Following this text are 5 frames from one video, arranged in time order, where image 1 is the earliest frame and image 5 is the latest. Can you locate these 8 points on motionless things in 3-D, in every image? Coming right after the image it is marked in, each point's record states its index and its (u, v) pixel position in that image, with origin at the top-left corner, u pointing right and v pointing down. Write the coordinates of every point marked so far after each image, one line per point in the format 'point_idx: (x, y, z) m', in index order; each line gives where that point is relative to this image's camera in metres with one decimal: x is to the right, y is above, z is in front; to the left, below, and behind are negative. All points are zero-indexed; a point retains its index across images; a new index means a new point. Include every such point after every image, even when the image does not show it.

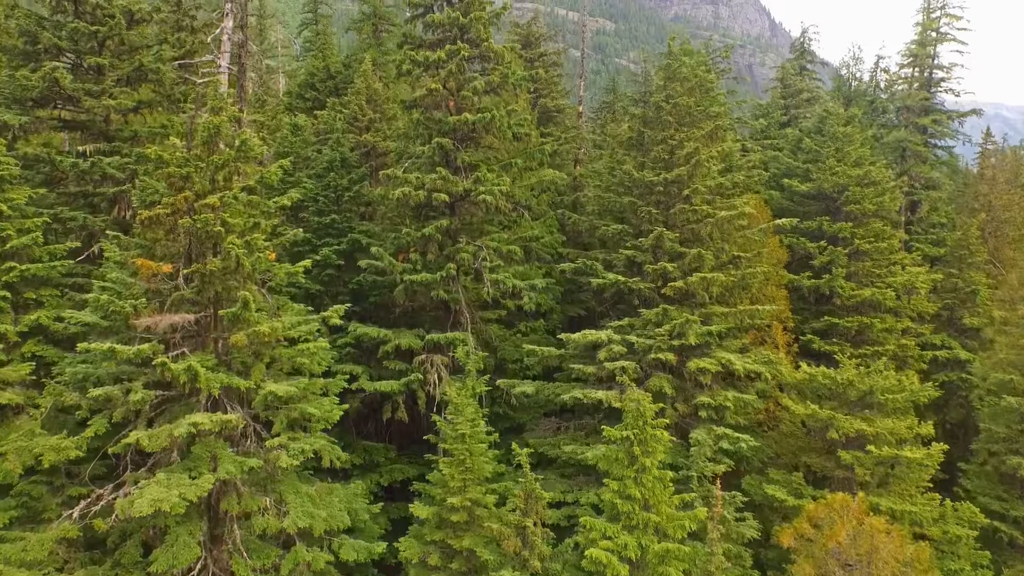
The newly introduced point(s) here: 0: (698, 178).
0: (+2.8, +1.6, +14.0) m
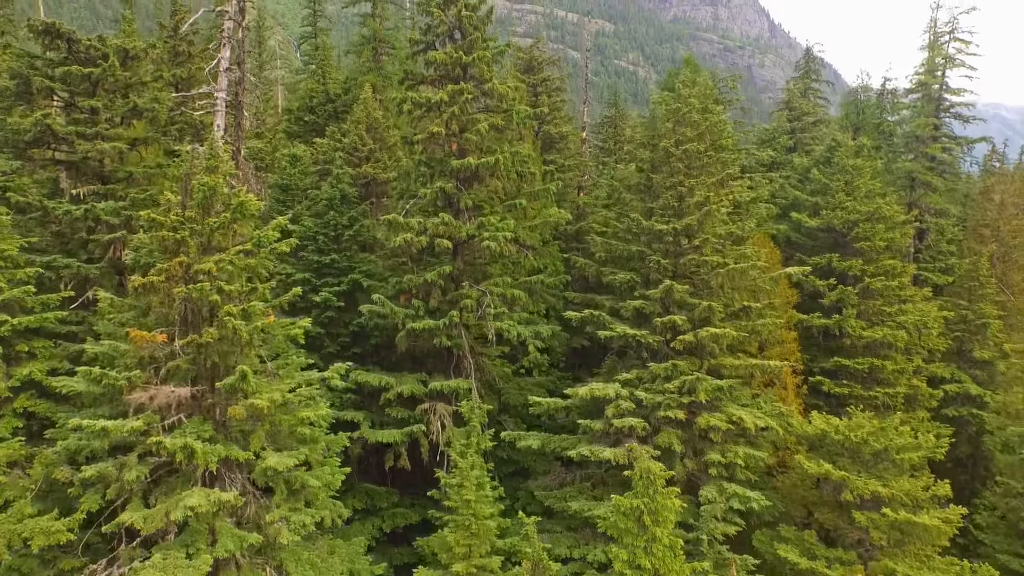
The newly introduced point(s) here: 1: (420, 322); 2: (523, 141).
0: (+2.9, +0.9, +13.6) m
1: (-1.5, -0.5, +14.7) m
2: (+0.2, +2.6, +16.7) m
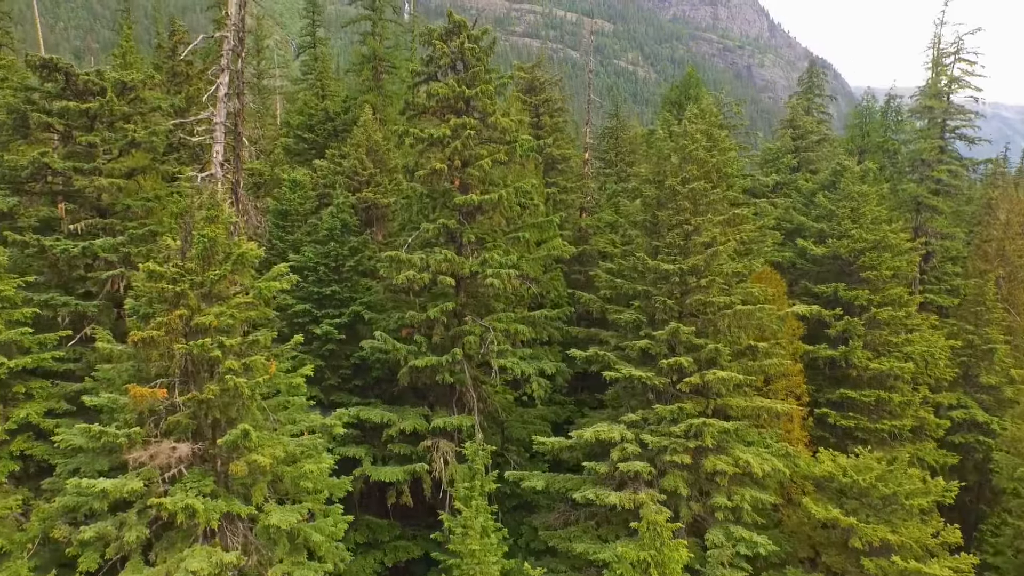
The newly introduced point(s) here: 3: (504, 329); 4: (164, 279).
0: (+2.9, +0.3, +13.4) m
1: (-1.4, -1.1, +14.5) m
2: (+0.3, +2.0, +16.5) m
3: (-0.1, -0.7, +15.1) m
4: (-3.8, +0.1, +10.2) m
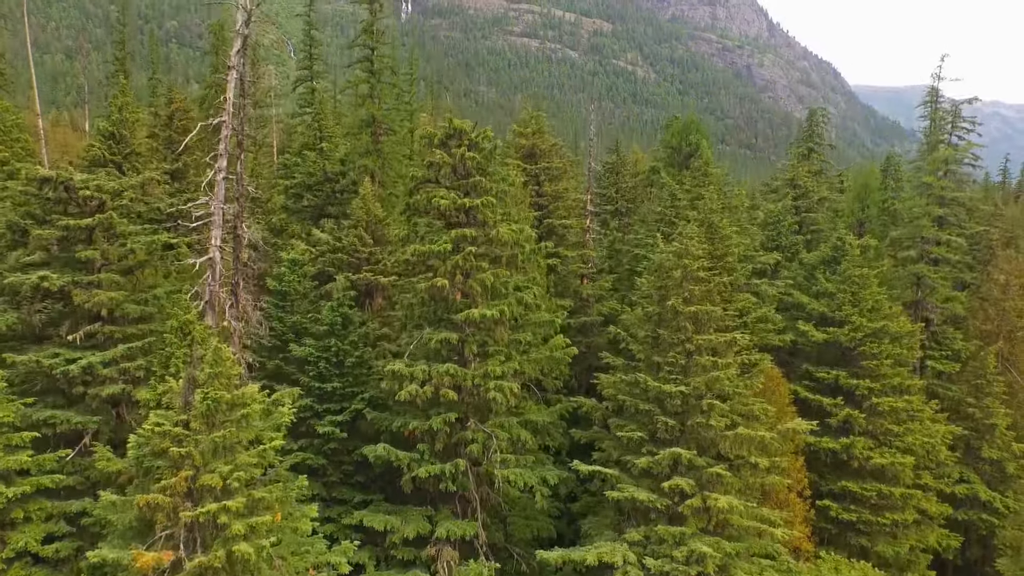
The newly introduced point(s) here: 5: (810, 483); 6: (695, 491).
0: (+3.0, -1.5, +13.4) m
1: (-1.4, -2.9, +14.5) m
2: (+0.3, +0.3, +16.5) m
3: (-0.1, -2.4, +15.1) m
4: (-3.8, -1.7, +10.2) m
5: (+5.9, -3.9, +18.4) m
6: (+2.6, -2.9, +13.1) m
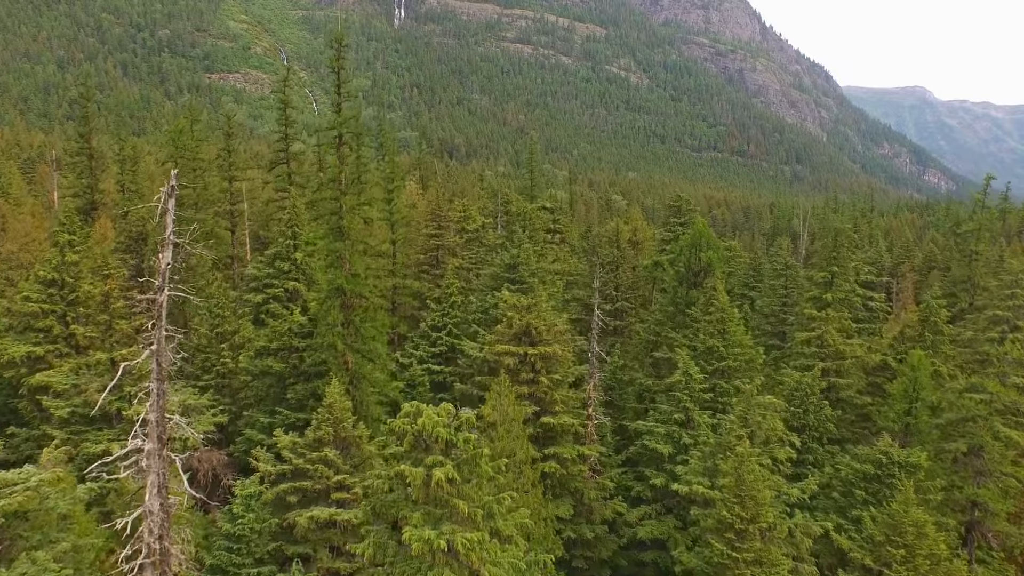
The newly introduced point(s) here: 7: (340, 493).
0: (+2.8, -6.0, +10.4) m
1: (-1.5, -7.5, +11.5) m
2: (+0.1, -4.3, +13.4) m
3: (-0.2, -7.0, +12.1) m
4: (-3.9, -6.3, +7.1) m
5: (+5.8, -8.4, +15.4) m
6: (+2.5, -7.4, +10.0) m
7: (-3.4, -4.0, +18.0) m
